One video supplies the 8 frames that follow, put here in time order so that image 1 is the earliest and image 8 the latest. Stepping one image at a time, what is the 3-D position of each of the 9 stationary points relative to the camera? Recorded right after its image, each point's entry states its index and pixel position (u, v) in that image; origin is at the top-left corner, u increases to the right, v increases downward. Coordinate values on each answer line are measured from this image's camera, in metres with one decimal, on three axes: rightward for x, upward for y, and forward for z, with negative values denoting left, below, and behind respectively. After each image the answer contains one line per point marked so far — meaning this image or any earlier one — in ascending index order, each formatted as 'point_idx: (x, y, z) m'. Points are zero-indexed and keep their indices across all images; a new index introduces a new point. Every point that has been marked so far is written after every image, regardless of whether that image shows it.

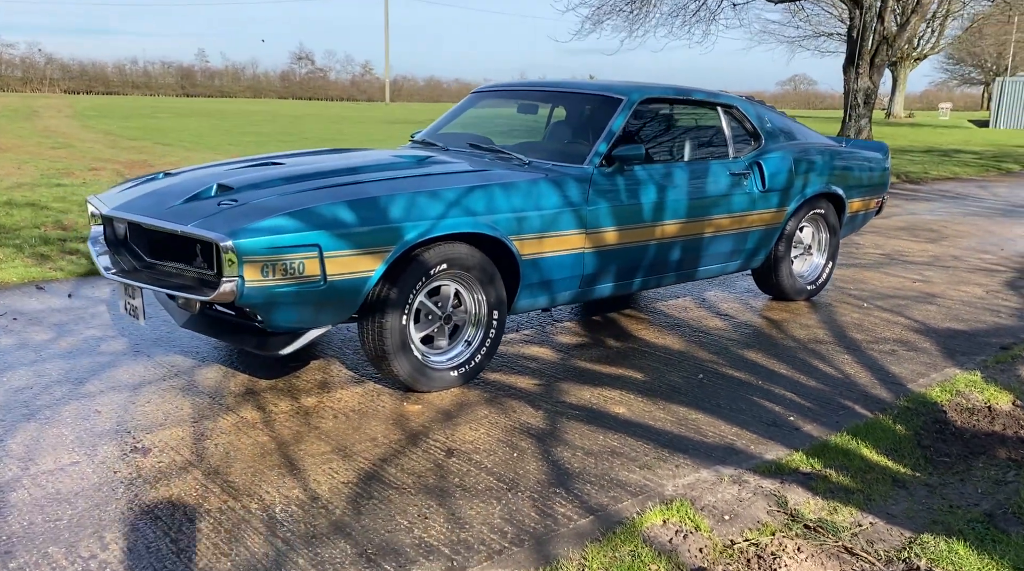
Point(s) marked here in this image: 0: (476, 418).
0: (-0.2, -0.6, +3.9) m
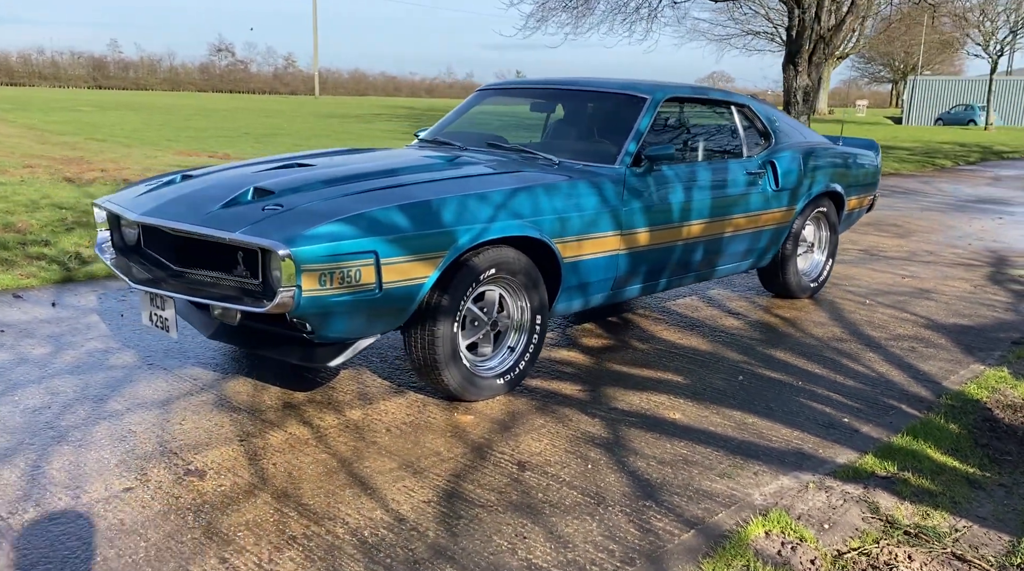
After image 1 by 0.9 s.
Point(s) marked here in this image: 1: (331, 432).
0: (+0.1, -0.7, +3.8) m
1: (-0.8, -0.7, +3.7) m
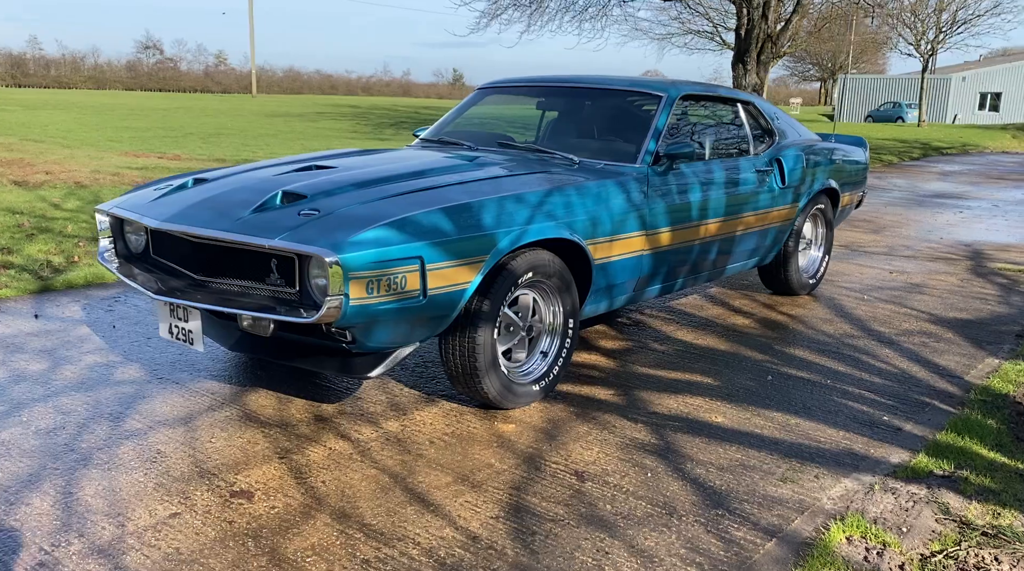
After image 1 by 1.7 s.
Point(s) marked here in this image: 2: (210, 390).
0: (+0.3, -0.7, +3.7) m
1: (-0.6, -0.7, +3.6) m
2: (-1.5, -0.5, +4.2) m
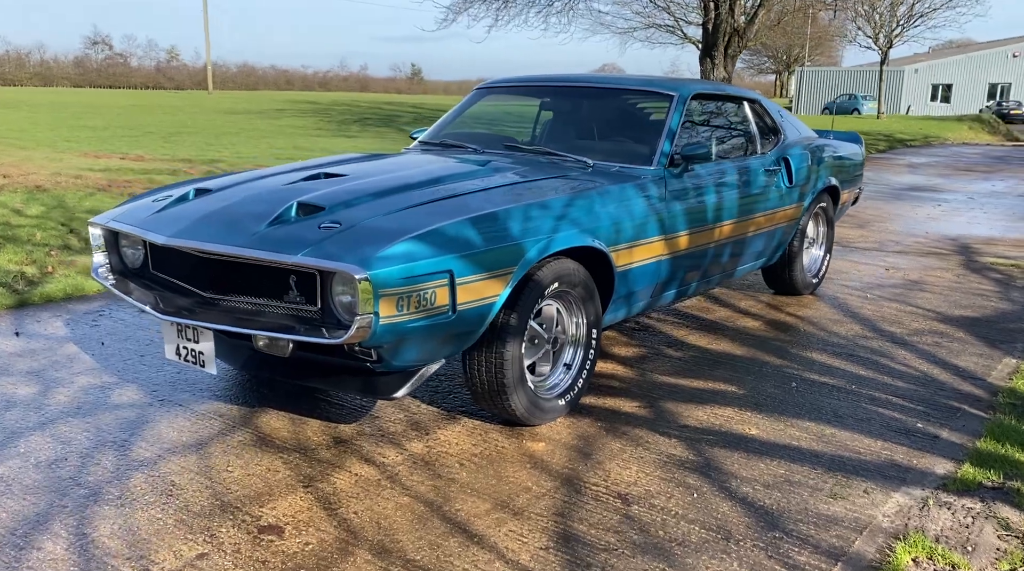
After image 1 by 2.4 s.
0: (+0.4, -0.7, +3.6) m
1: (-0.4, -0.7, +3.4) m
2: (-1.4, -0.6, +4.0) m
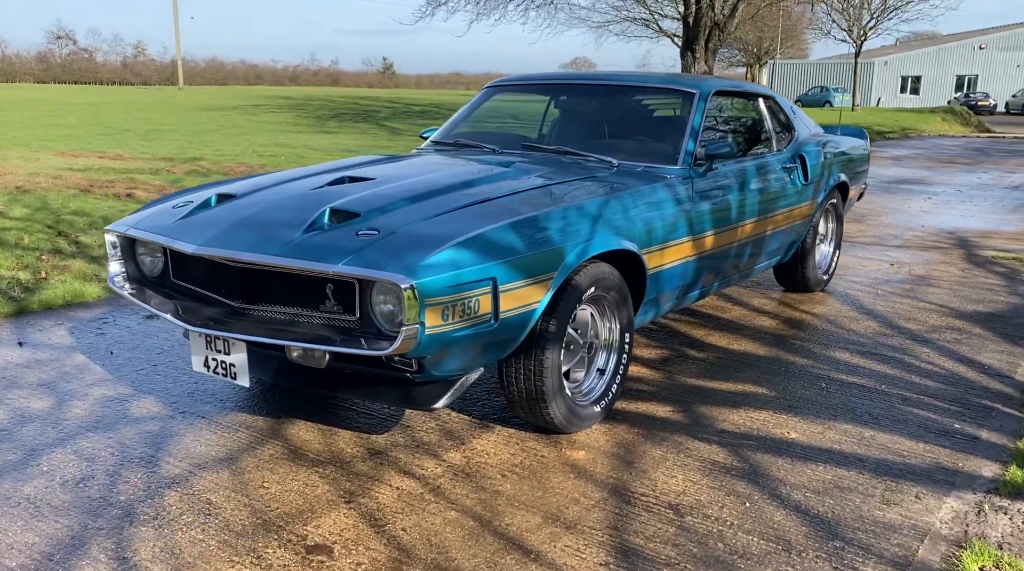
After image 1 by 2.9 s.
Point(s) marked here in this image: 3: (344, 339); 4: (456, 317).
0: (+0.6, -0.7, +3.5) m
1: (-0.3, -0.8, +3.3) m
2: (-1.2, -0.6, +3.9) m
3: (-0.6, -0.2, +3.2) m
4: (-0.2, -0.1, +3.1) m
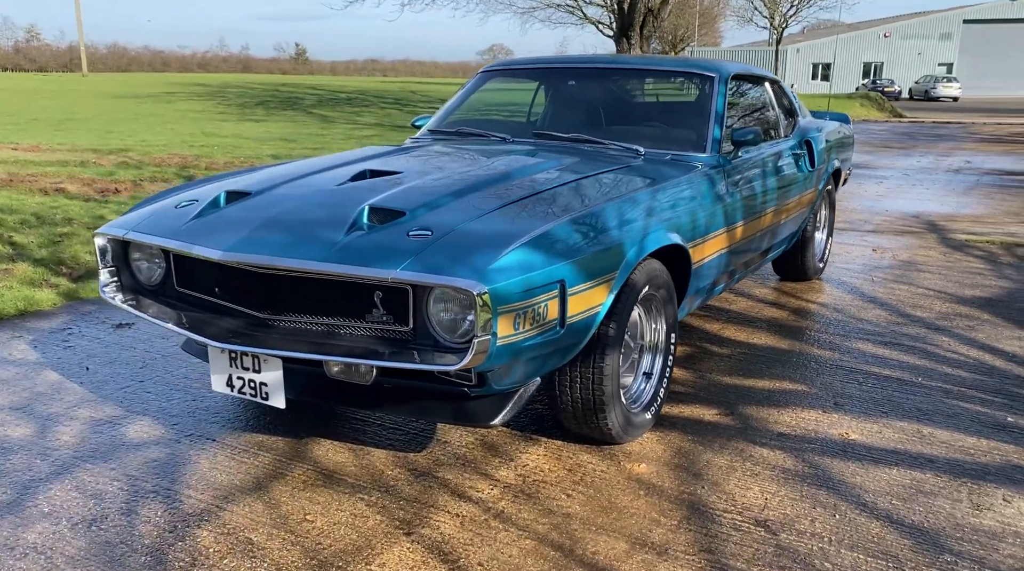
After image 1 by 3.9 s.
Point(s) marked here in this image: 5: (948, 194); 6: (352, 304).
0: (+0.8, -0.7, +3.3) m
1: (0.0, -0.8, +3.0) m
2: (-1.0, -0.7, +3.5) m
3: (-0.4, -0.2, +2.8) m
4: (0.0, -0.1, +2.8) m
5: (+6.2, +1.3, +11.9) m
6: (-0.6, -0.1, +2.9) m
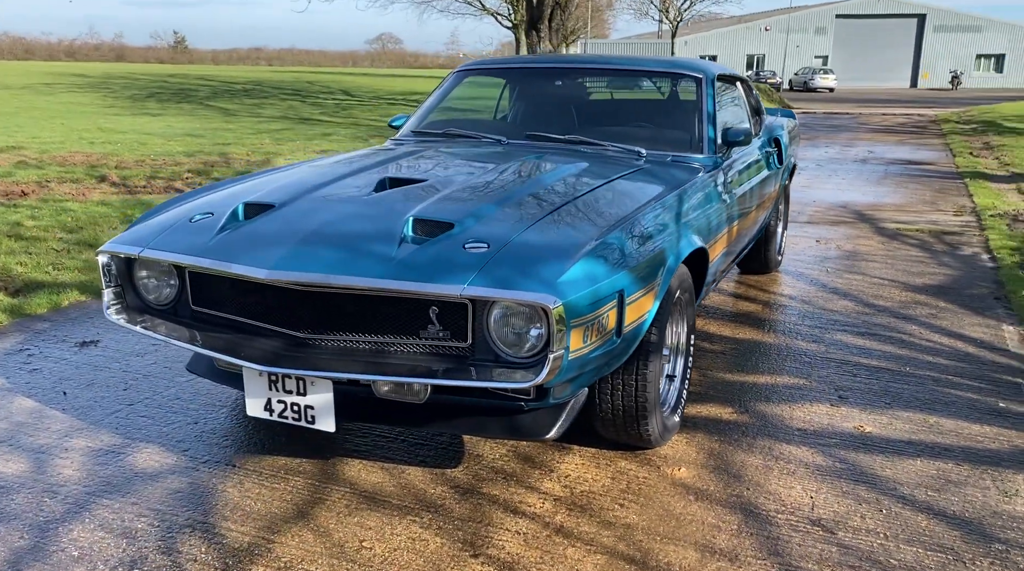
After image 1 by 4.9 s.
0: (+1.0, -0.7, +3.3) m
1: (+0.2, -0.8, +2.9) m
2: (-0.9, -0.7, +3.3) m
3: (-0.2, -0.3, +2.7) m
4: (+0.3, -0.2, +2.7) m
5: (+5.3, +1.5, +12.5) m
6: (-0.4, -0.1, +2.8) m
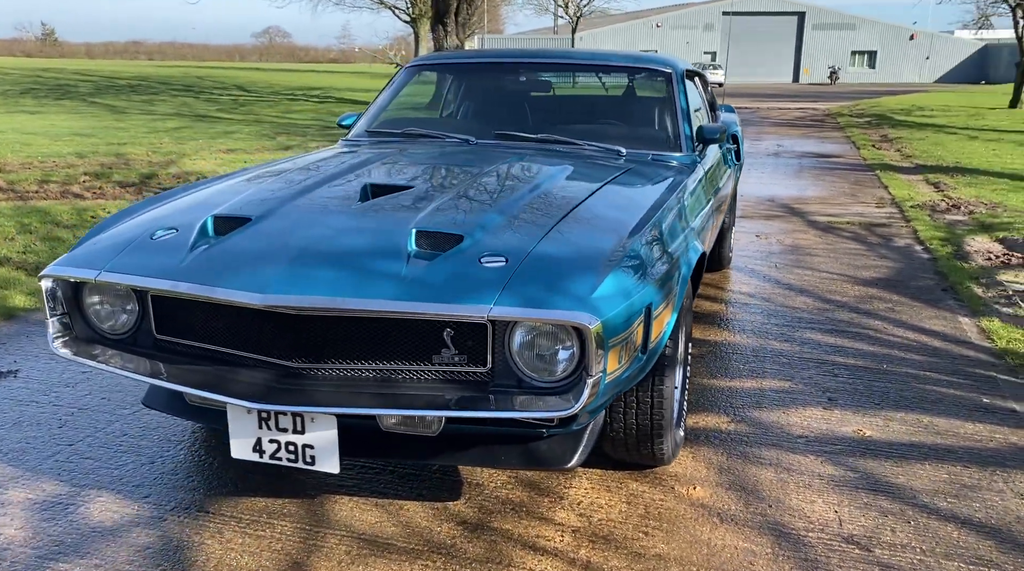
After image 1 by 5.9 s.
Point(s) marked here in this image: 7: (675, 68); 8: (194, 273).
0: (+1.0, -0.8, +3.2) m
1: (+0.2, -0.9, +2.7) m
2: (-0.9, -0.8, +3.0) m
3: (-0.1, -0.3, +2.5) m
4: (+0.3, -0.2, +2.5) m
5: (+4.2, +1.7, +12.8) m
6: (-0.3, -0.2, +2.5) m
7: (+0.9, +1.2, +4.8) m
8: (-1.0, 0.0, +2.5) m
